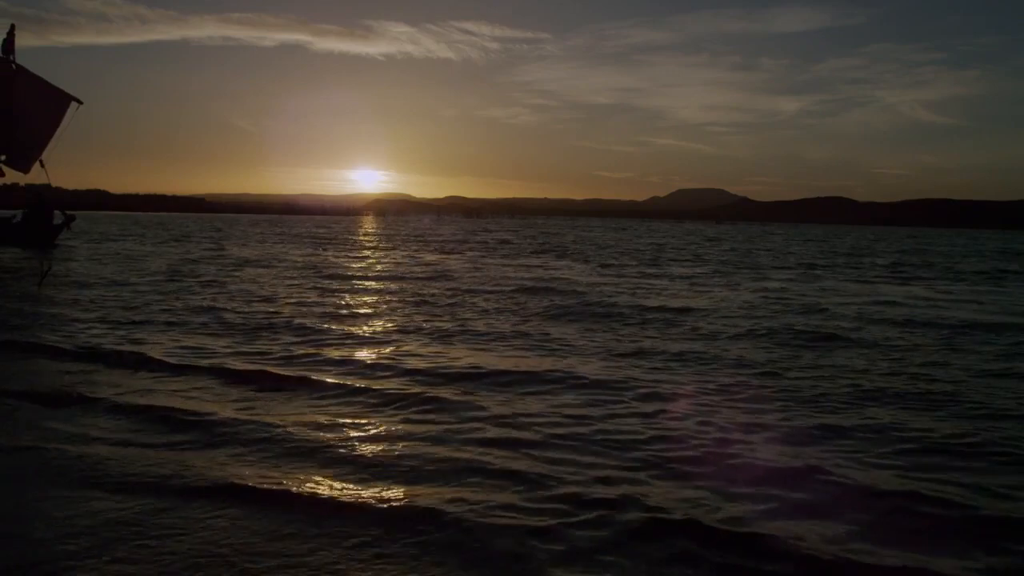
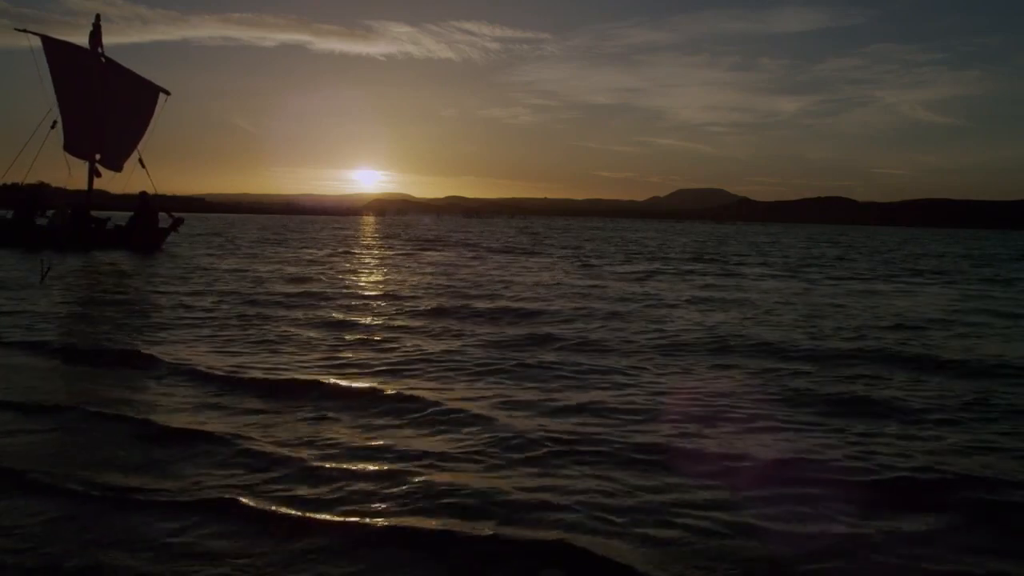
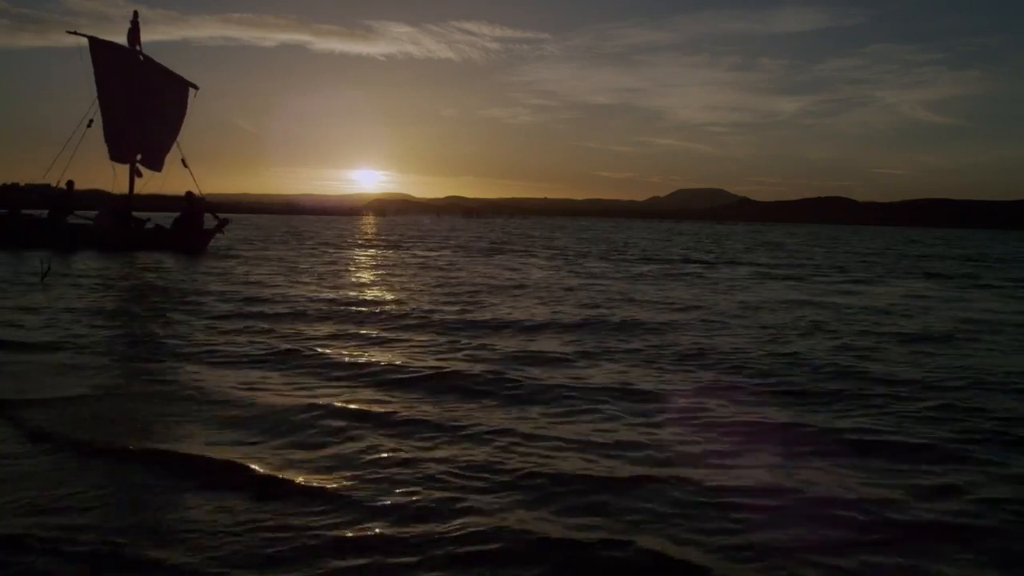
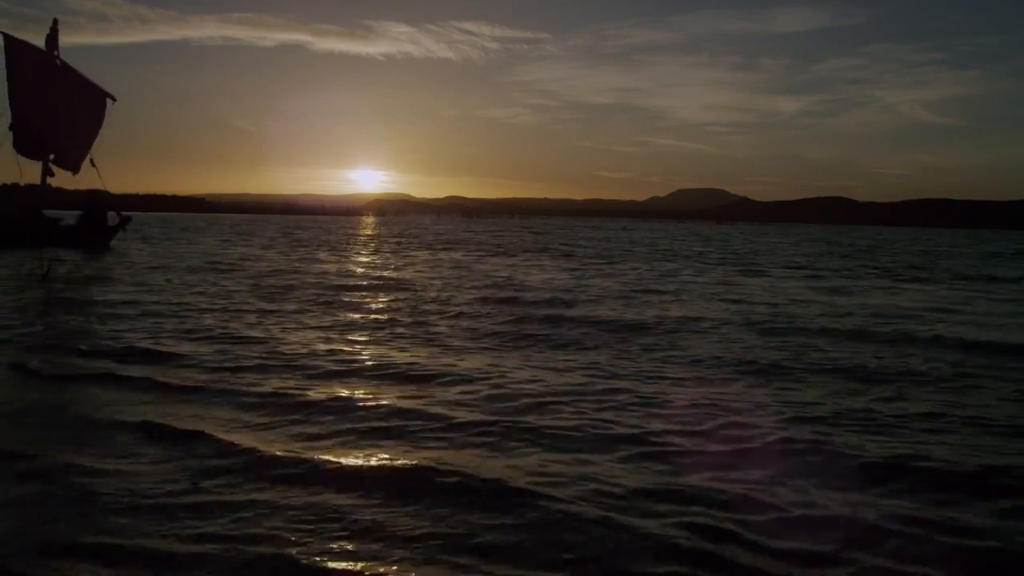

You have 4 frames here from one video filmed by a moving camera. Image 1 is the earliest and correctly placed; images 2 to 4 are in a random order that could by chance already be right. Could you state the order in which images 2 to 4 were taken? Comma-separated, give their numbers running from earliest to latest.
4, 2, 3
